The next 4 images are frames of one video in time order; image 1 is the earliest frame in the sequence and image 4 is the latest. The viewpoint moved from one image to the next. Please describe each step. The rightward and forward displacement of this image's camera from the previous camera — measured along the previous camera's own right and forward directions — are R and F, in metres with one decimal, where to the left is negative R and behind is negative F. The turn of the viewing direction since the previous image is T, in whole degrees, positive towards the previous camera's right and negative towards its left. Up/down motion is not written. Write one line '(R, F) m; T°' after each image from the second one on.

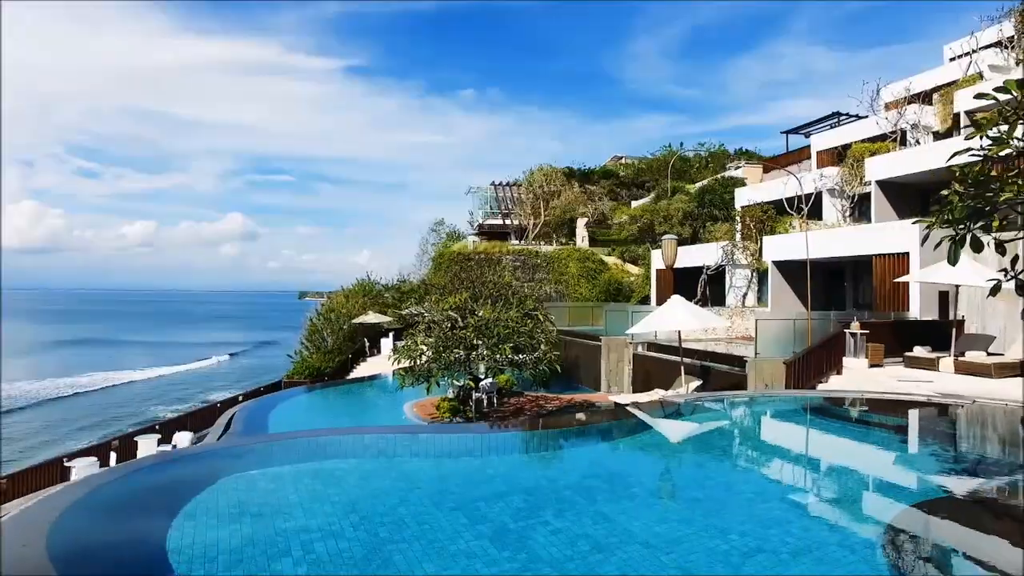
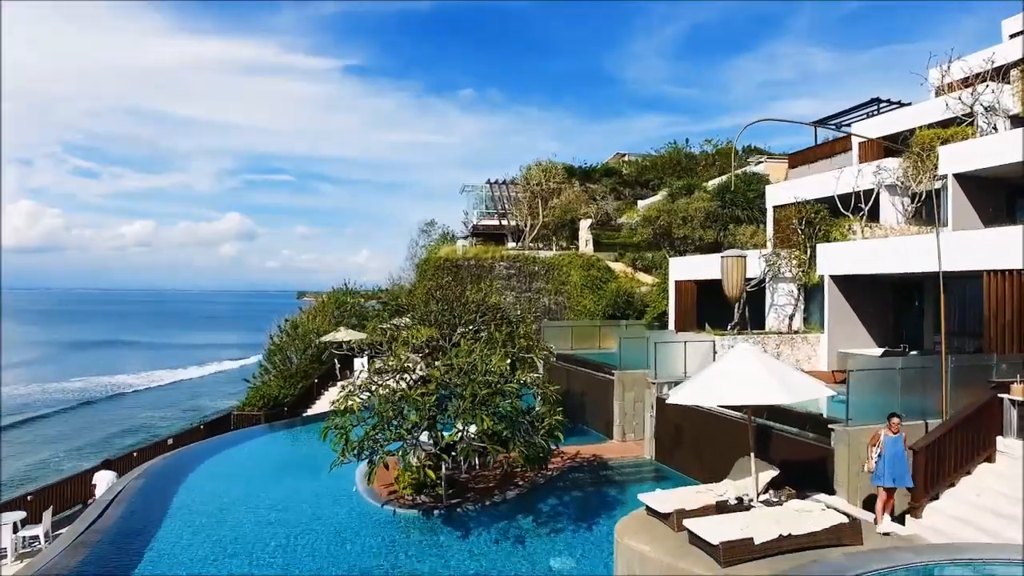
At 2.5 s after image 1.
(+0.2, +3.7) m; 0°
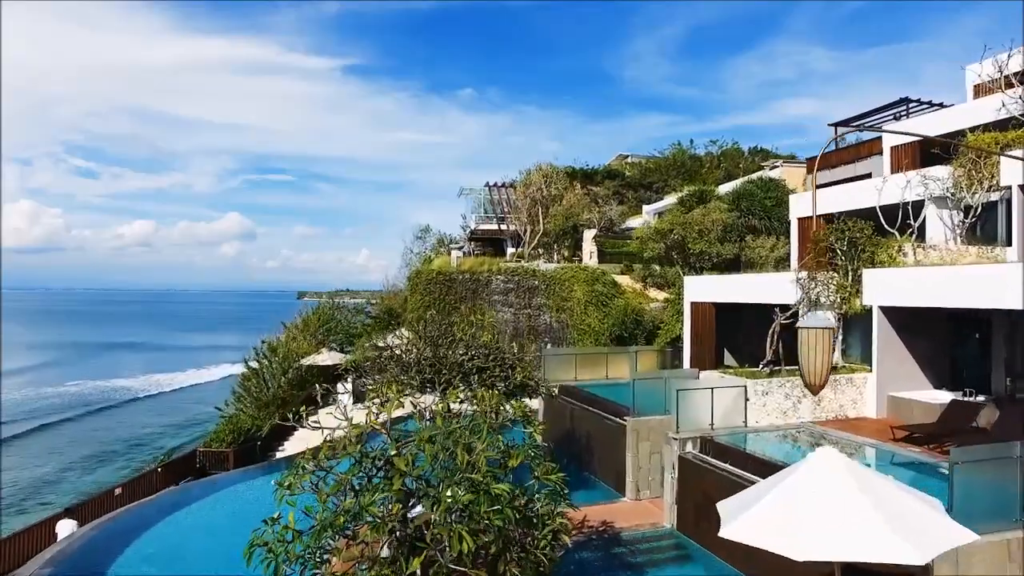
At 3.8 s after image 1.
(+0.1, +2.0) m; 0°
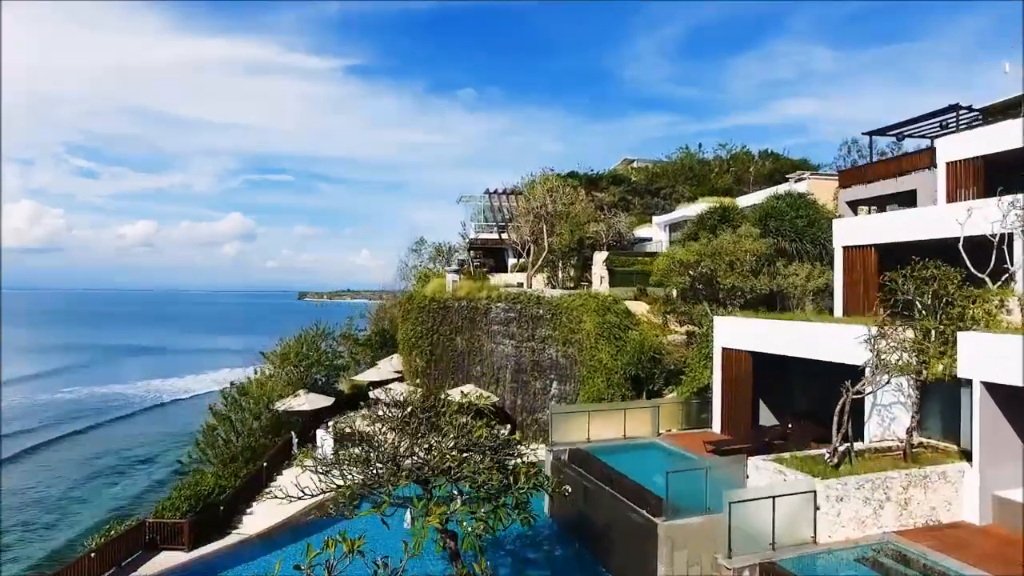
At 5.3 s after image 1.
(0.0, +2.6) m; 0°
